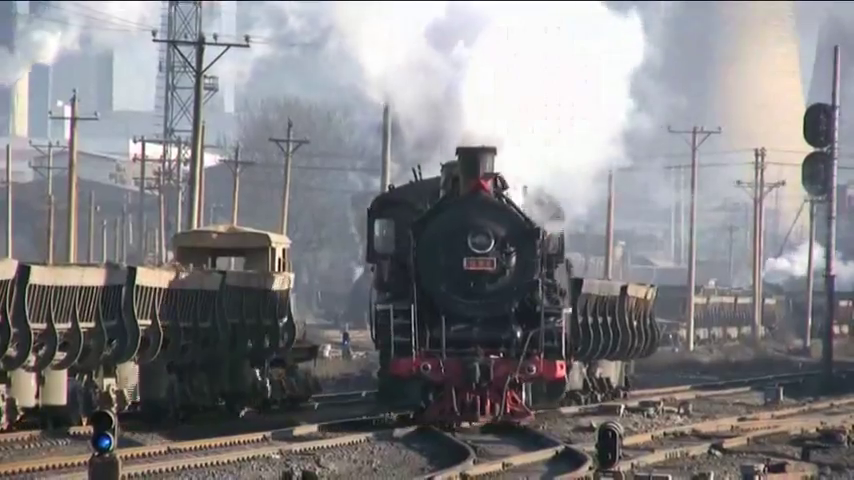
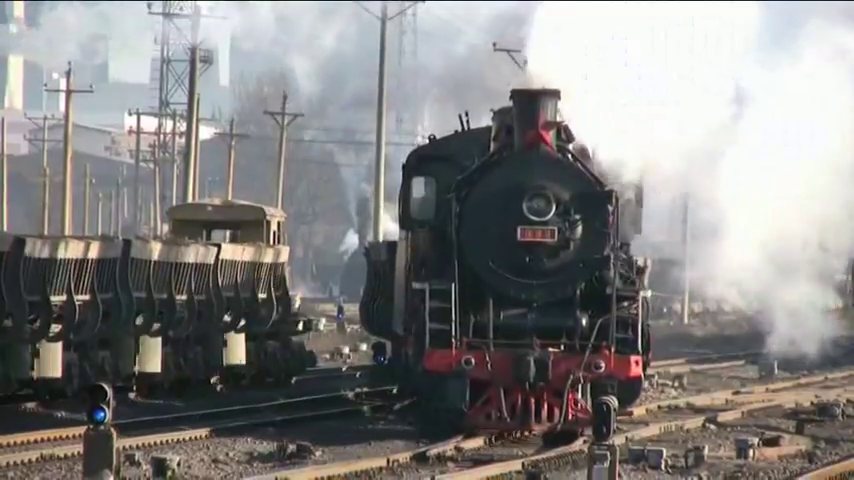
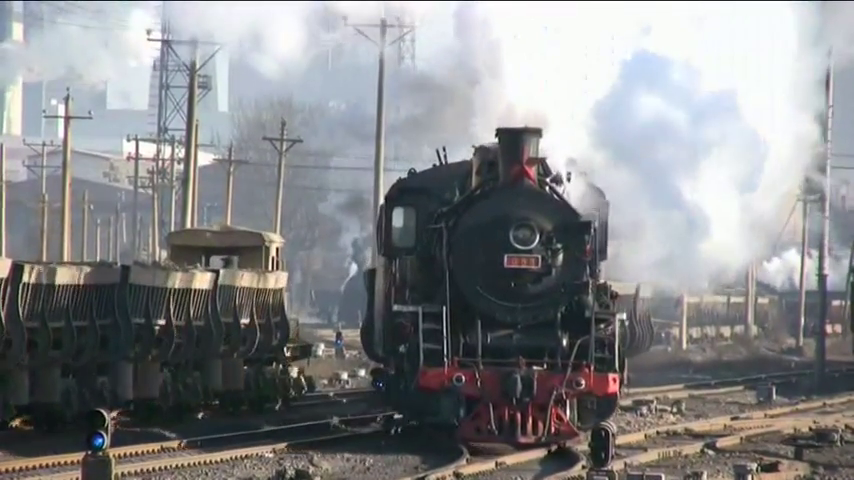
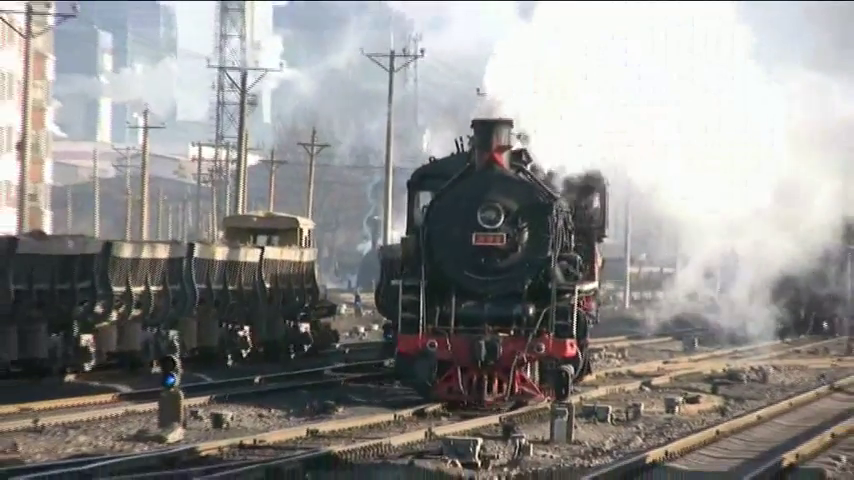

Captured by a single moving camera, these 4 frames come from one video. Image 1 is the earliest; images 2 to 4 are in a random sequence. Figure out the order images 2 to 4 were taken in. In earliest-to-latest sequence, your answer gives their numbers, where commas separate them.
3, 2, 4
